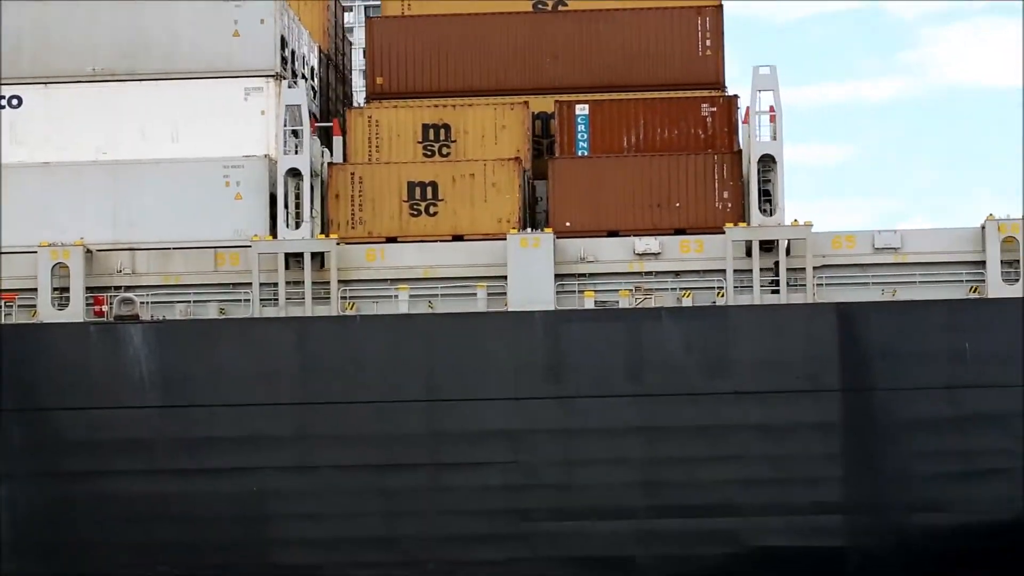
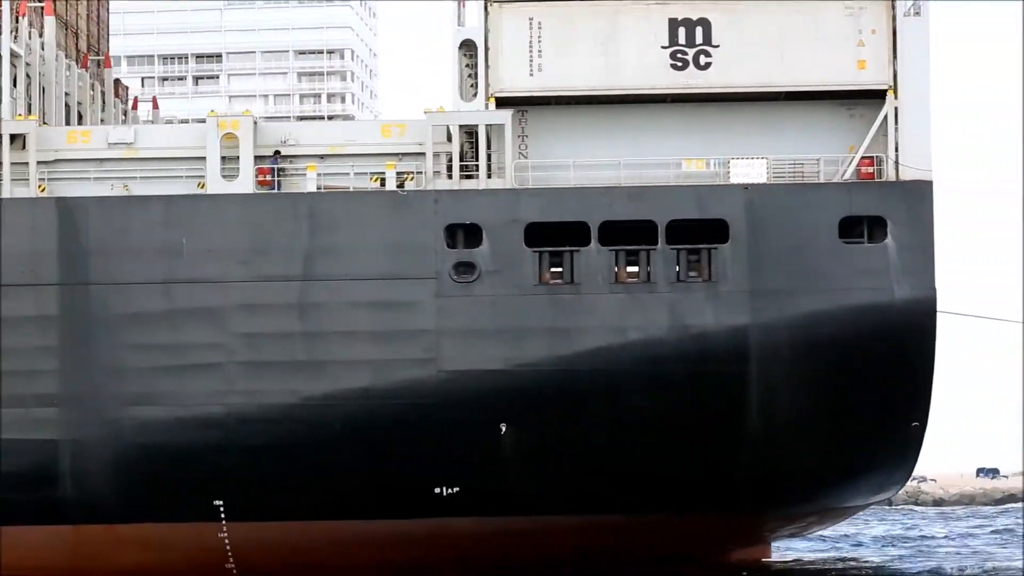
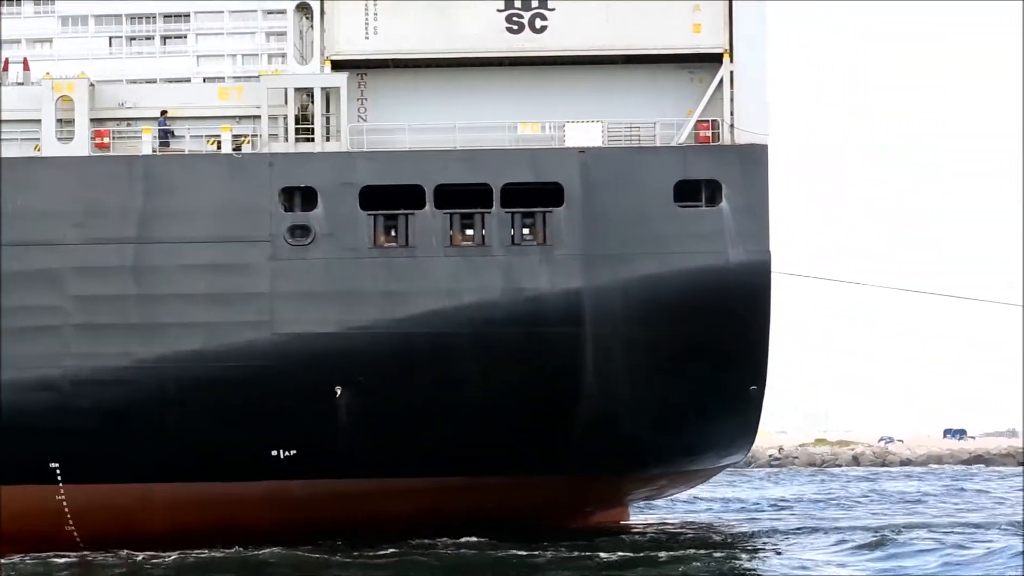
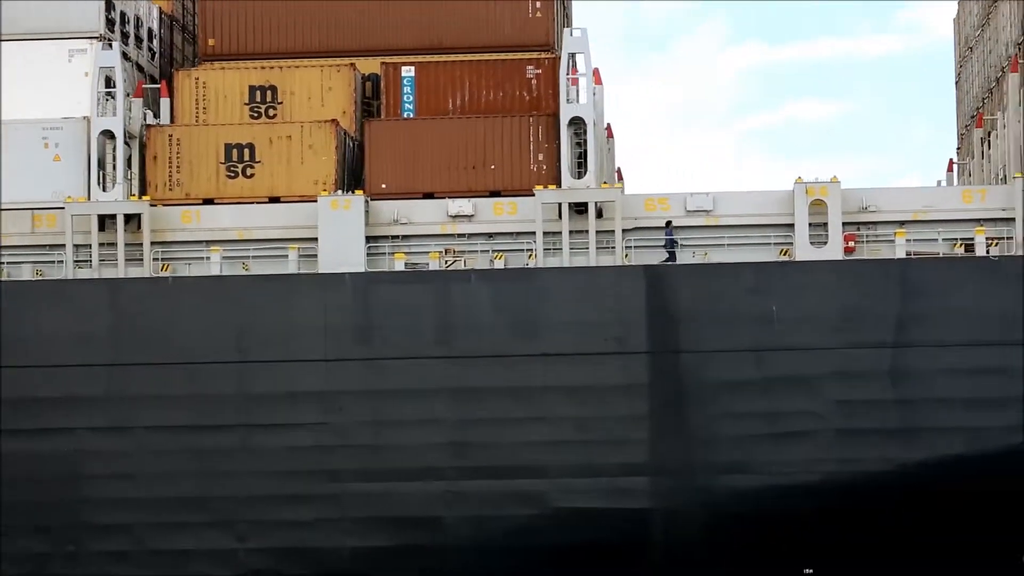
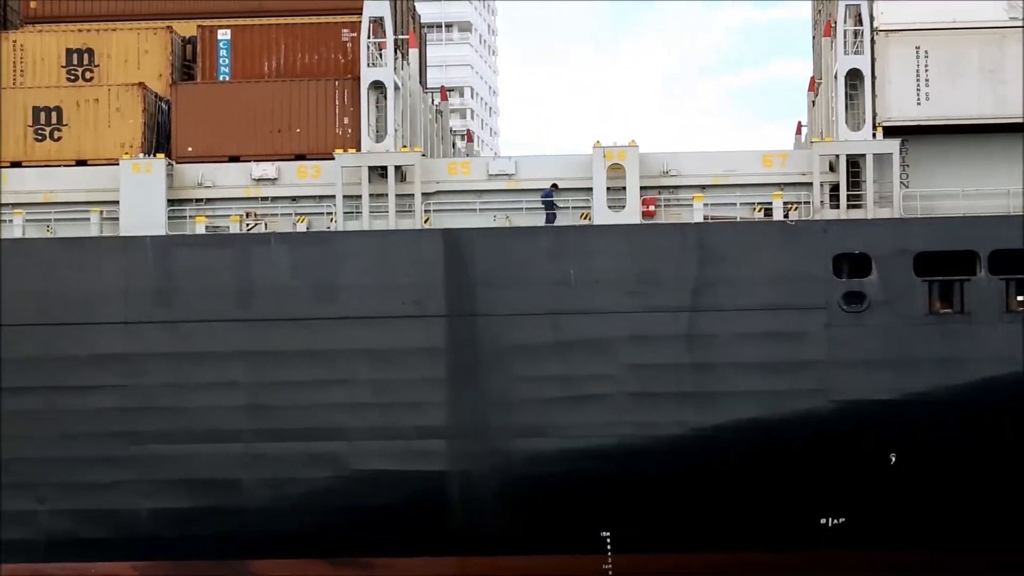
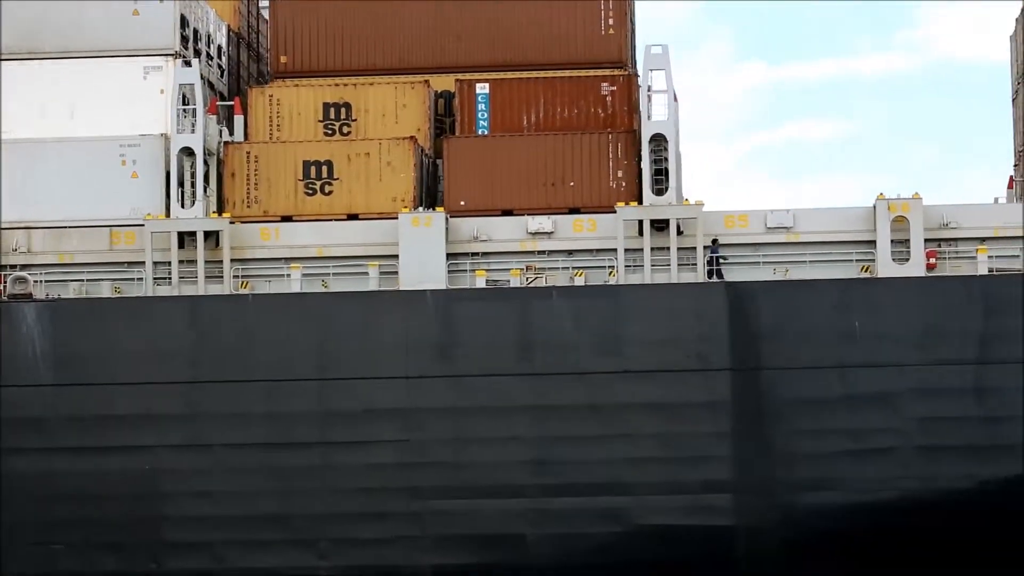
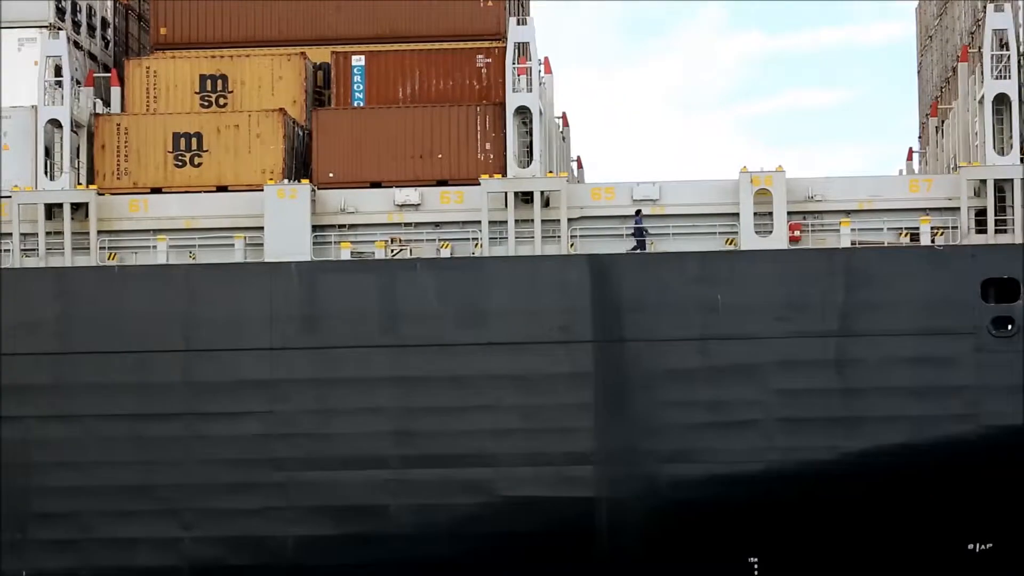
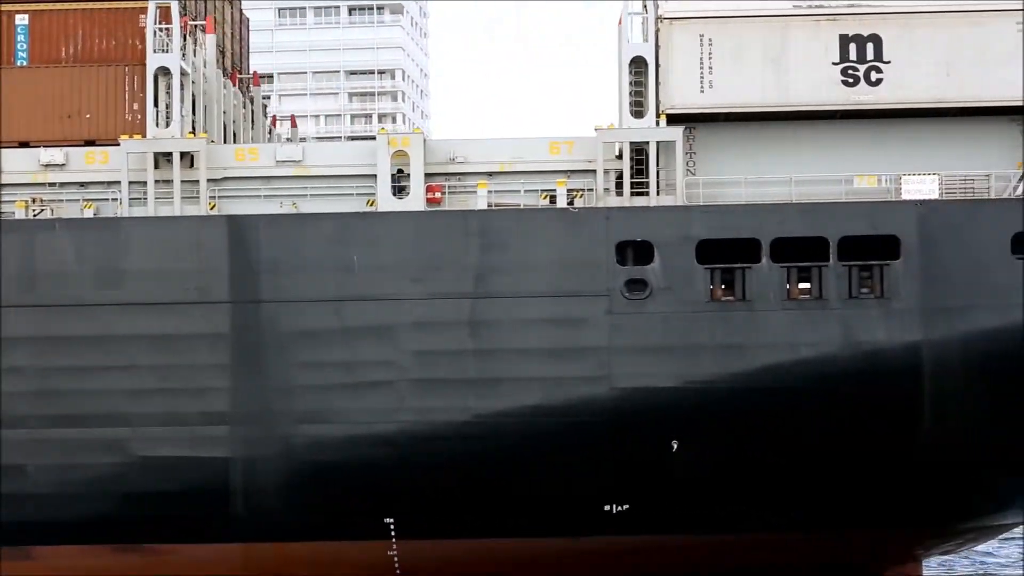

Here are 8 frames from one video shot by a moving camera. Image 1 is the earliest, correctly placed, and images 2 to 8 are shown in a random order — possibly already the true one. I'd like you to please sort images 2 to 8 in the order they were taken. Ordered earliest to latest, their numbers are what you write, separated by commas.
6, 4, 7, 5, 8, 2, 3
